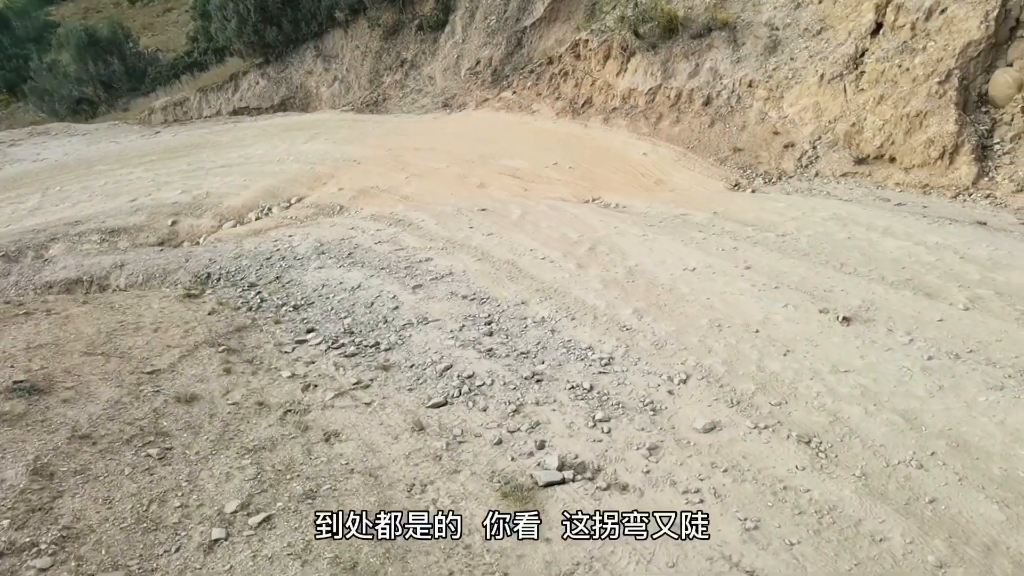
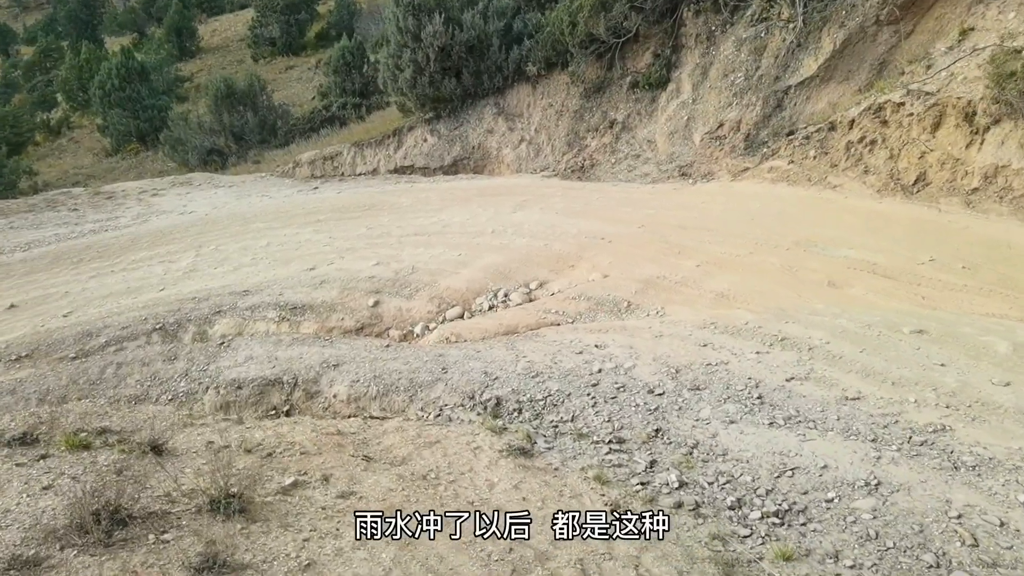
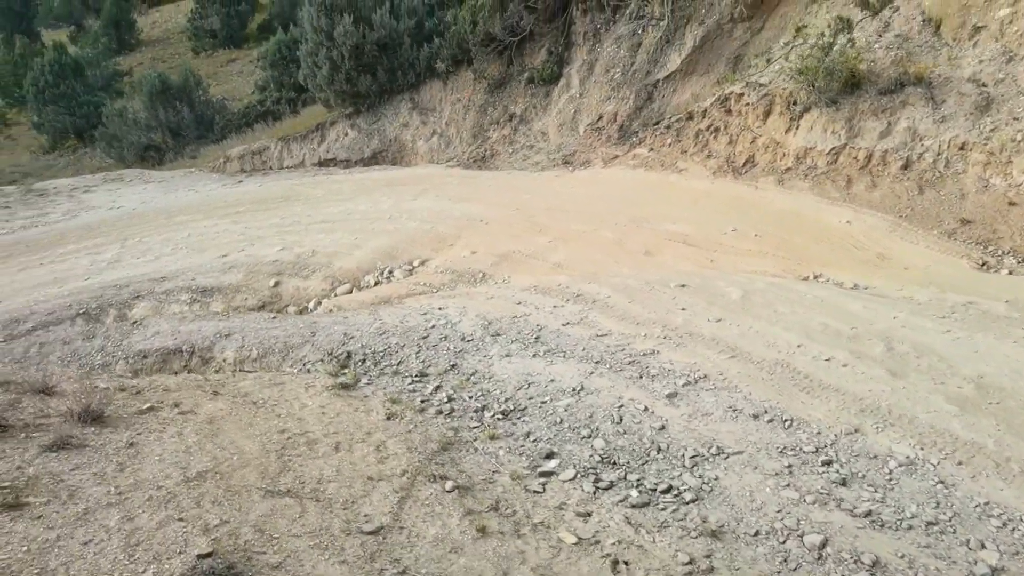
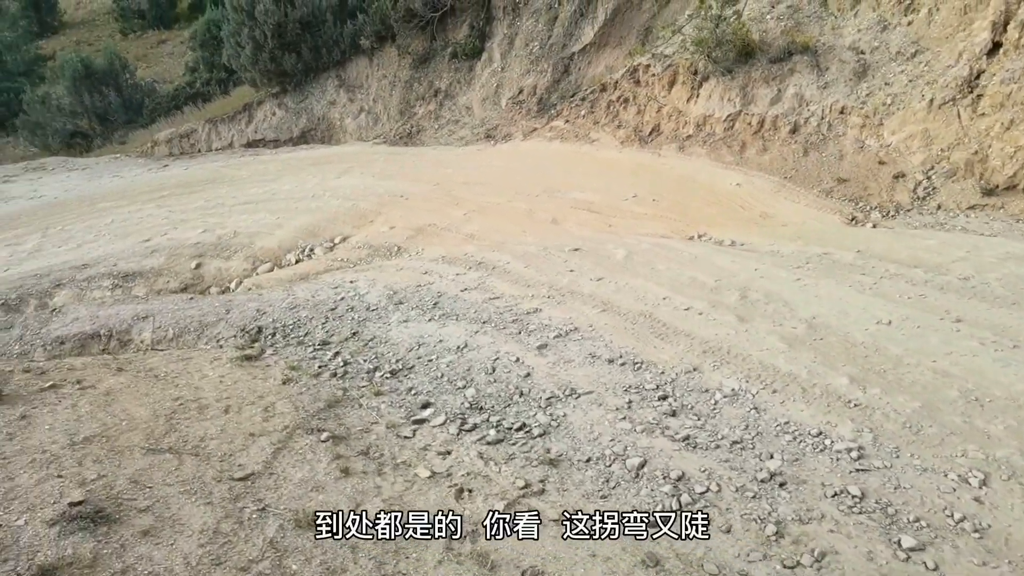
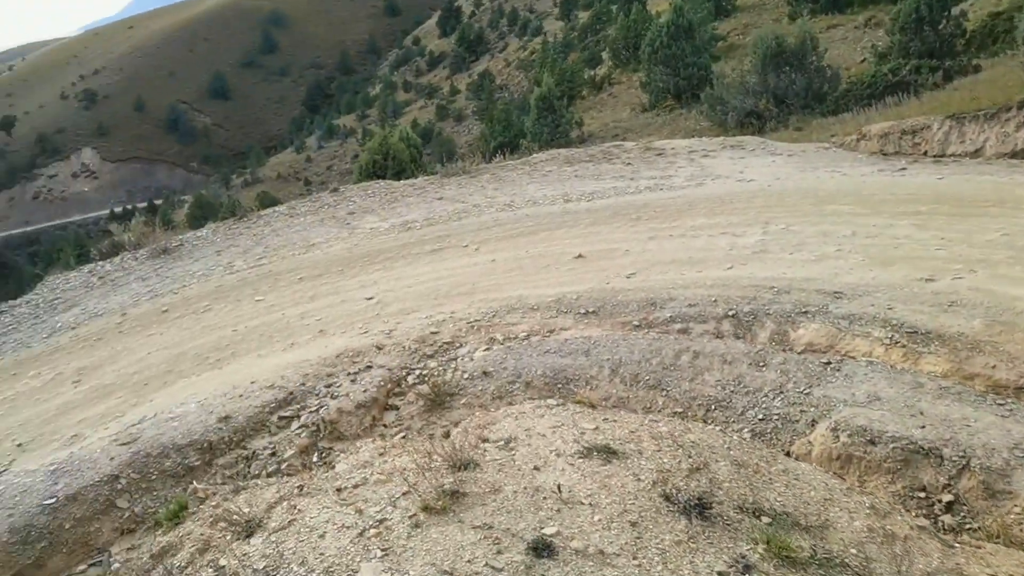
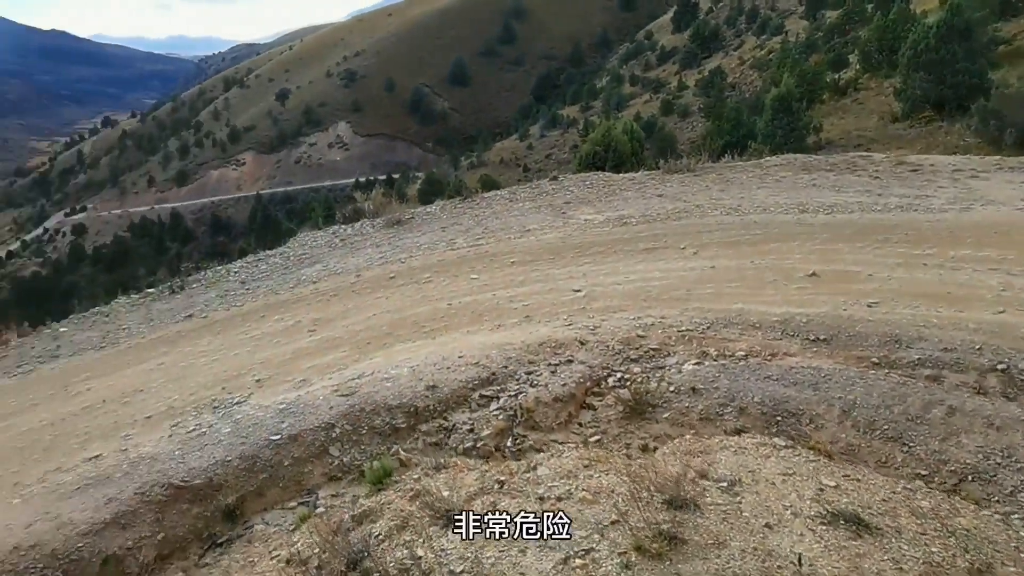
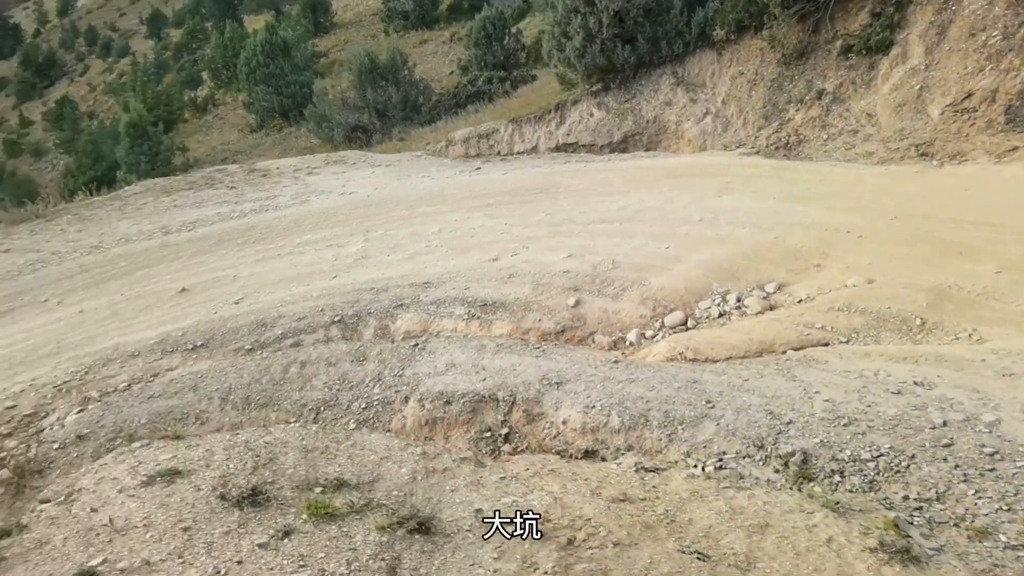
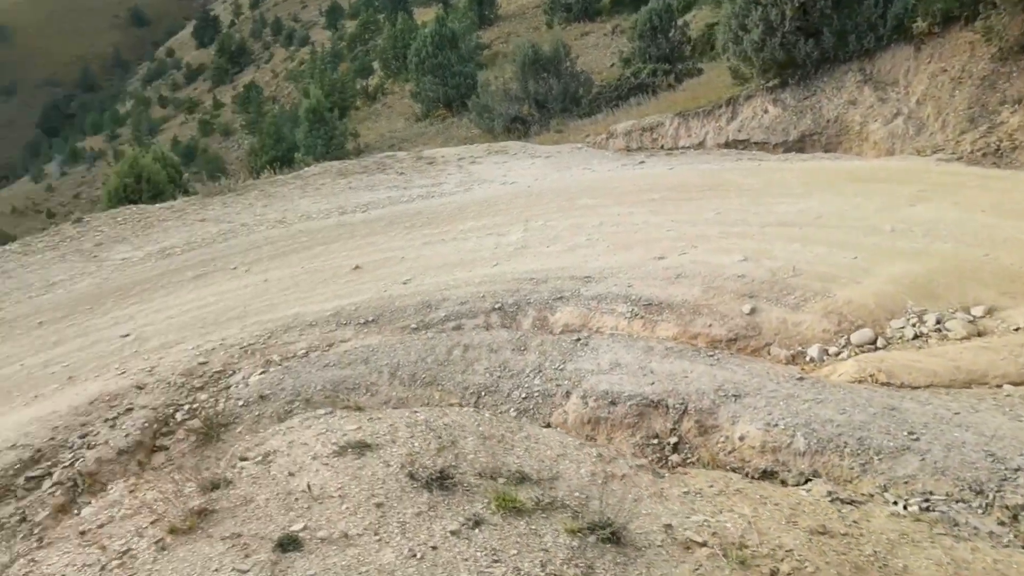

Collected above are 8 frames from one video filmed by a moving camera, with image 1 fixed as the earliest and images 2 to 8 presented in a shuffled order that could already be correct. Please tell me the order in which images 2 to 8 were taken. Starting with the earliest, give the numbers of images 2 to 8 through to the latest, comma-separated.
4, 3, 2, 7, 8, 5, 6
